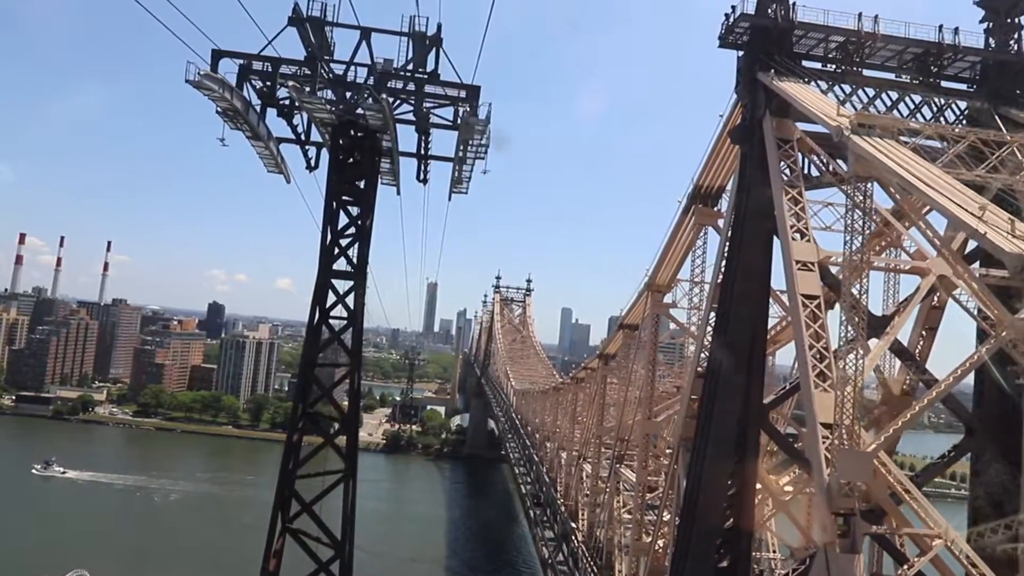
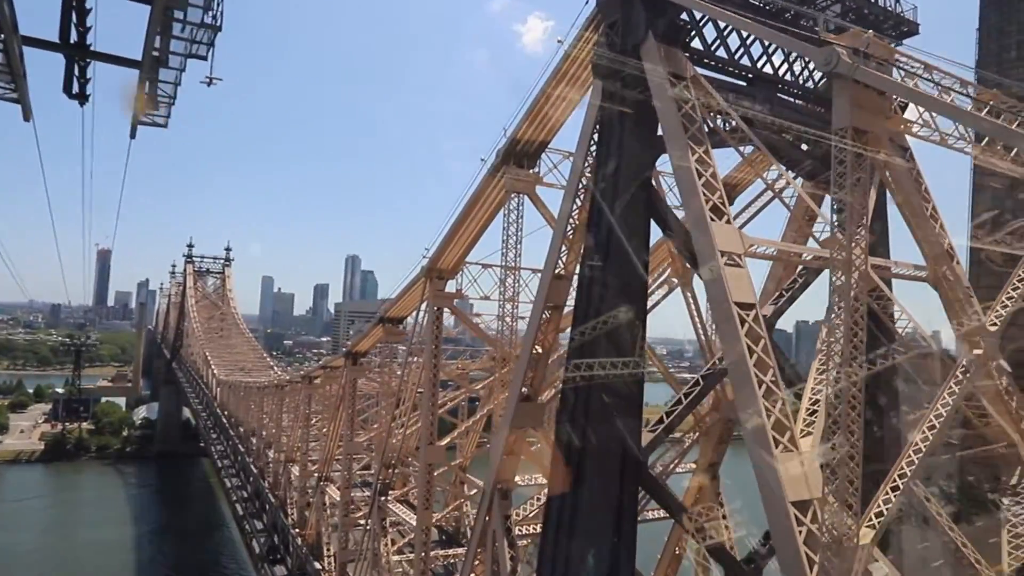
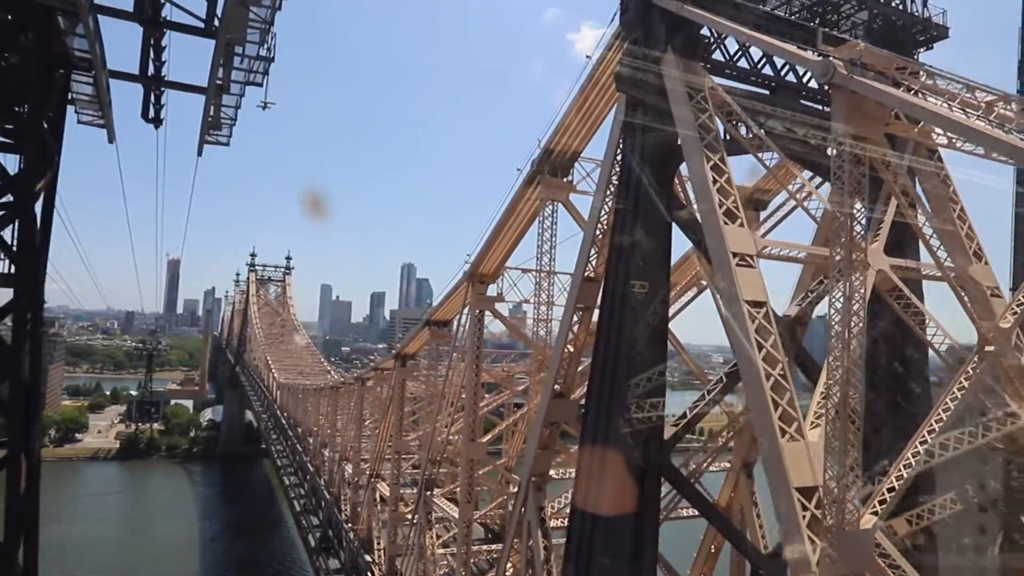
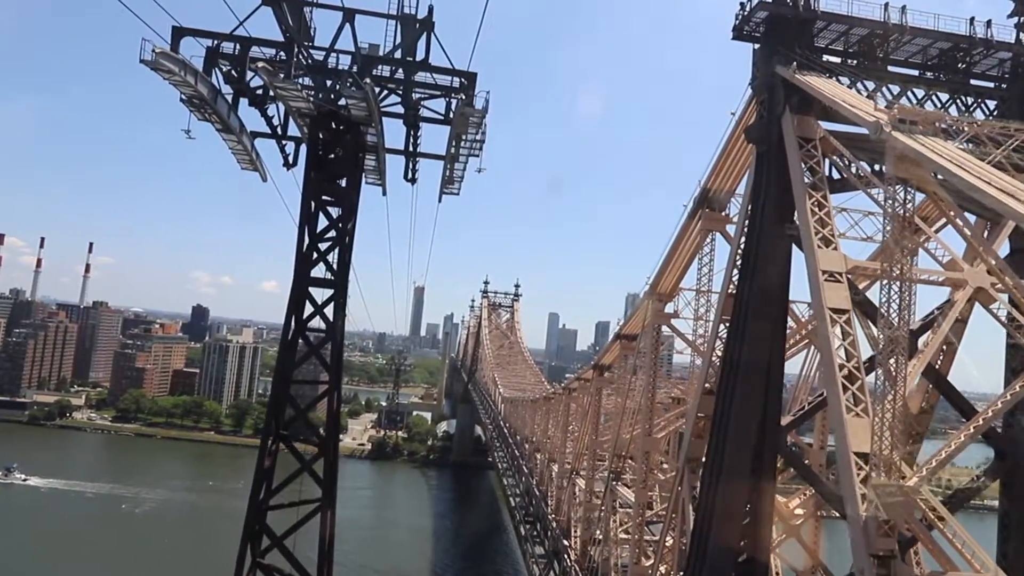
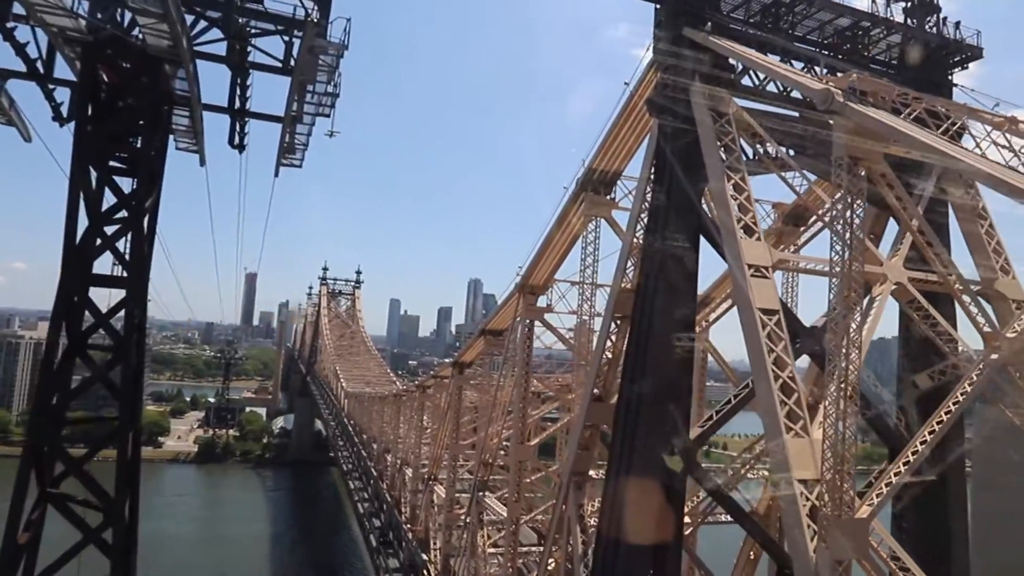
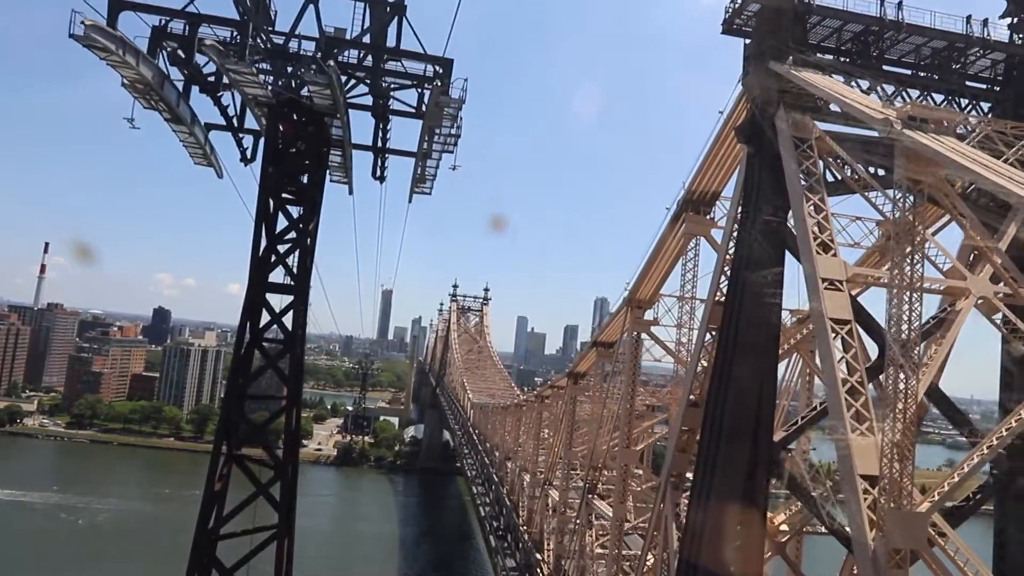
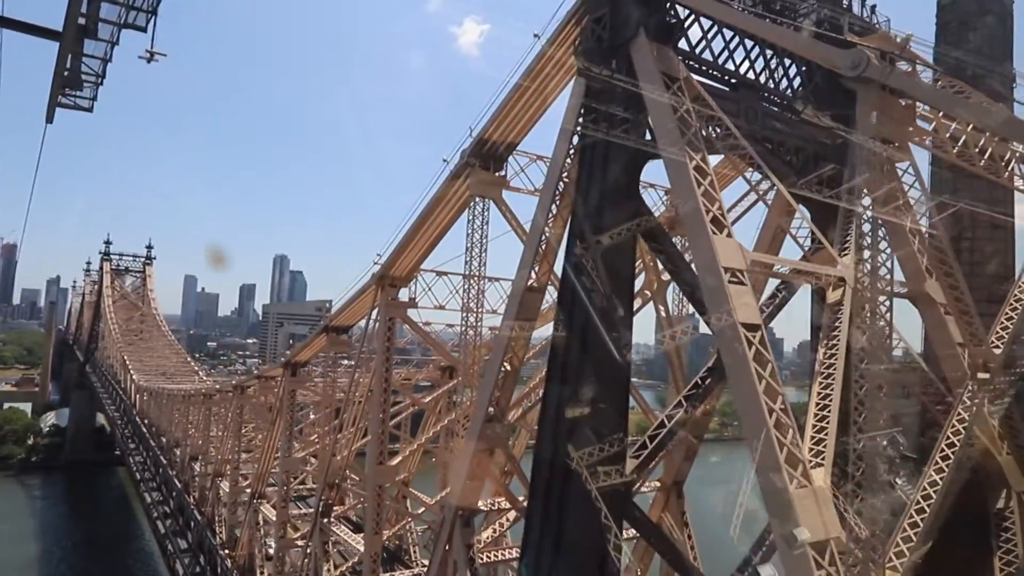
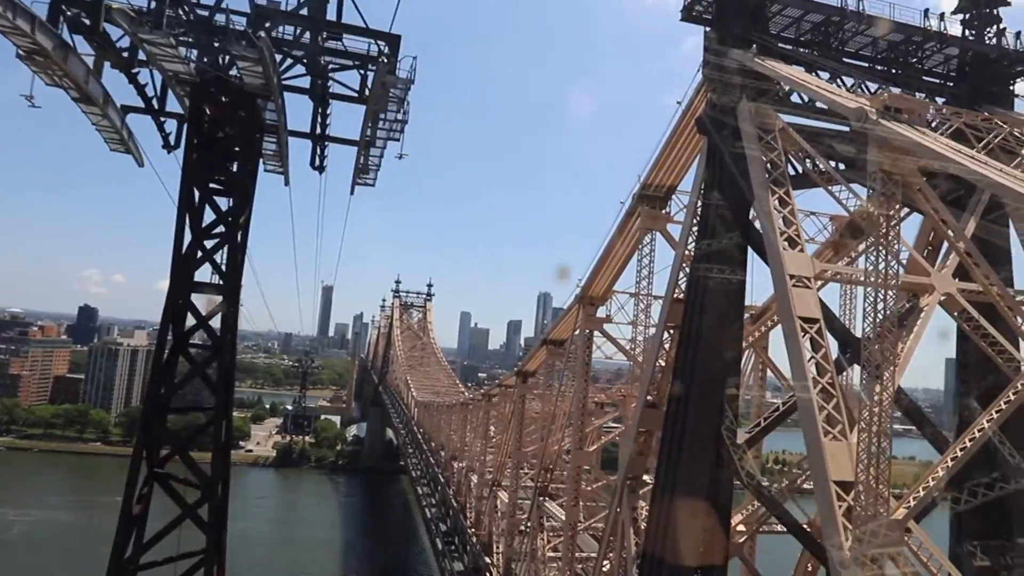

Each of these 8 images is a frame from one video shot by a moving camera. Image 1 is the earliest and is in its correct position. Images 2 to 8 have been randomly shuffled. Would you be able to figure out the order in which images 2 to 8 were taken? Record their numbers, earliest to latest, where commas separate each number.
4, 6, 8, 5, 3, 2, 7
